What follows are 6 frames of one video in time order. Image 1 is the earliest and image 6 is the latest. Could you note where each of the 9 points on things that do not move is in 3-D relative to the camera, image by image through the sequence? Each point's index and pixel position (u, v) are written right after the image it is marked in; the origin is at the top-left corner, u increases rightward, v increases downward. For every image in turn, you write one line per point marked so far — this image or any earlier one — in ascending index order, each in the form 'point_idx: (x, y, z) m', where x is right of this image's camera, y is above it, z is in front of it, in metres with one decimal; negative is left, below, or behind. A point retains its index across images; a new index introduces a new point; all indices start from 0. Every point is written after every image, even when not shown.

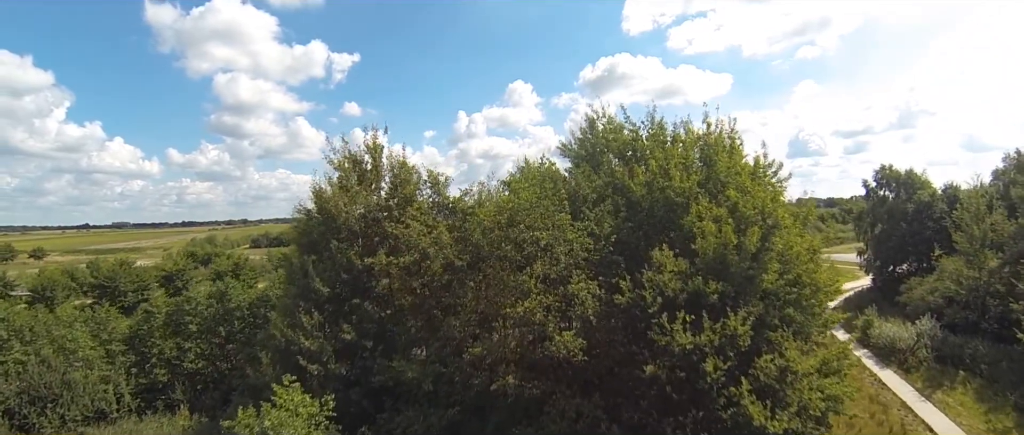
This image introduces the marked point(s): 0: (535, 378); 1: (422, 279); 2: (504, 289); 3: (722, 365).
0: (+0.5, -4.0, +13.1) m
1: (-2.5, -1.7, +14.3) m
2: (-0.2, -1.8, +13.1) m
3: (+4.4, -3.2, +11.2) m
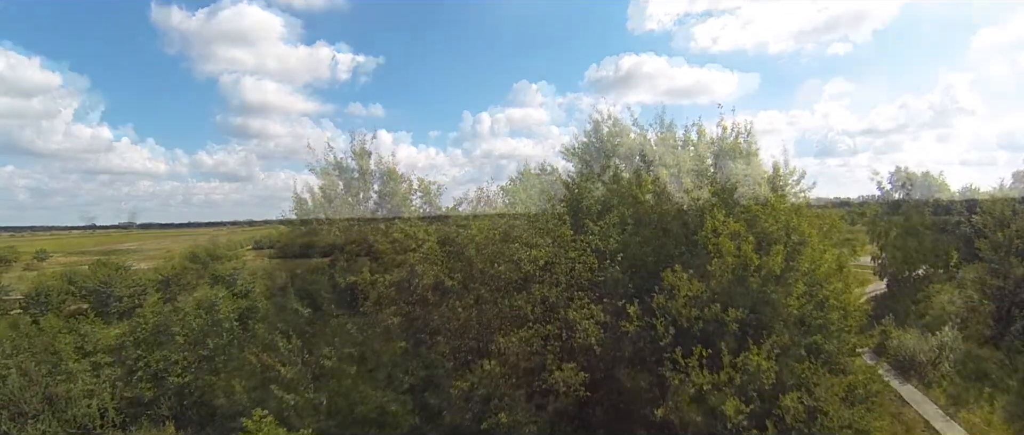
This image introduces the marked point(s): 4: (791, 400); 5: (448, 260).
0: (+0.6, -4.3, +12.0) m
1: (-2.5, -2.0, +13.4) m
2: (-0.2, -2.1, +12.1) m
3: (+4.3, -3.5, +10.0) m
4: (+5.3, -3.4, +10.1) m
5: (-1.5, -1.0, +13.0) m
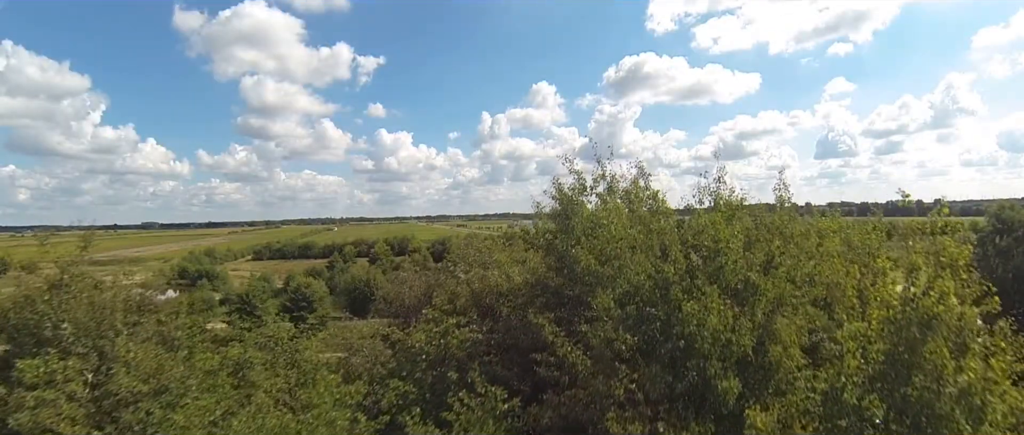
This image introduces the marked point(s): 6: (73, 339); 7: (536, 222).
0: (+1.3, -4.4, +12.7) m
1: (-1.7, -2.1, +14.1) m
2: (+0.5, -2.2, +12.8) m
3: (+5.0, -3.6, +10.6) m
4: (+6.0, -3.5, +10.7) m
5: (-0.7, -1.1, +13.7) m
6: (-11.4, -3.2, +13.7) m
7: (+0.9, -0.4, +20.1) m
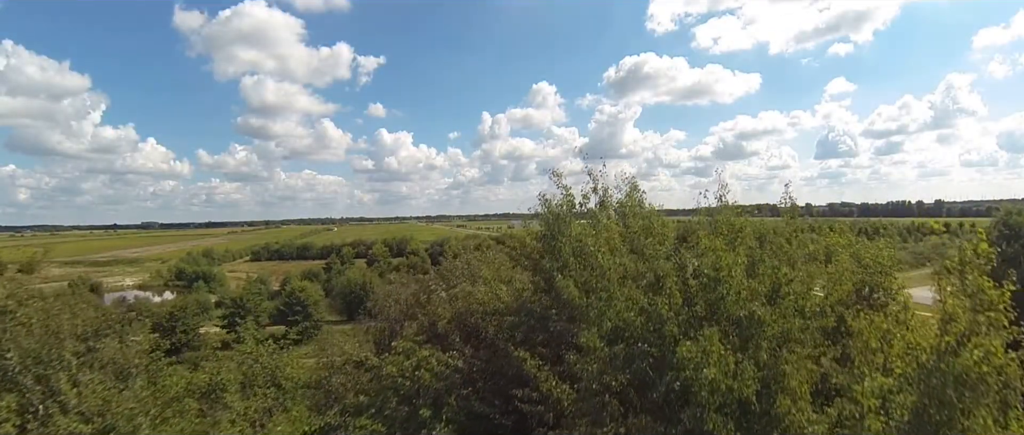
0: (+1.0, -4.8, +11.9) m
1: (-2.0, -2.5, +13.2) m
2: (+0.2, -2.6, +11.9) m
3: (+4.7, -4.0, +9.8) m
4: (+5.7, -3.9, +9.9) m
5: (-1.1, -1.5, +12.9) m
6: (-11.7, -3.6, +12.9) m
7: (+0.6, -0.8, +19.3) m
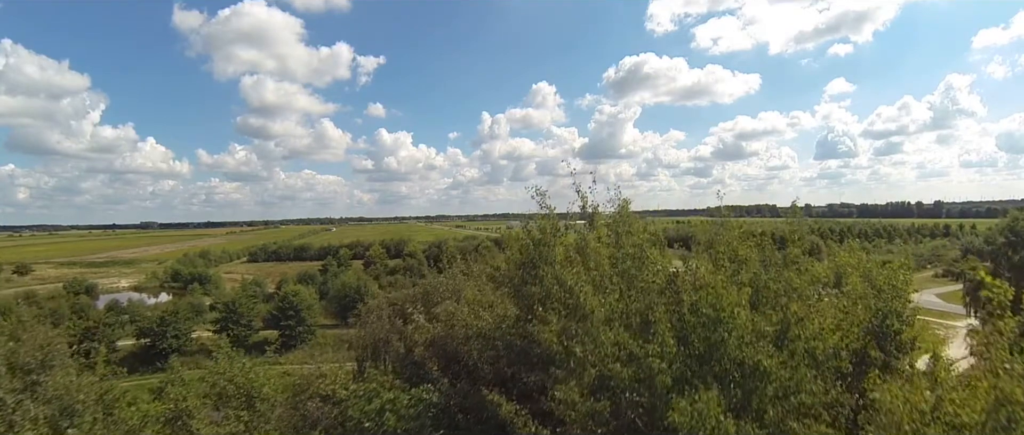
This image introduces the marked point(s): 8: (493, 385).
0: (+0.6, -5.2, +10.9) m
1: (-2.4, -2.9, +12.3) m
2: (-0.2, -3.0, +11.0) m
3: (+4.3, -4.4, +8.9) m
4: (+5.3, -4.3, +9.0) m
5: (-1.4, -1.9, +11.9) m
6: (-12.1, -4.0, +11.9) m
7: (+0.2, -1.2, +18.4) m
8: (-0.7, -5.3, +16.3) m
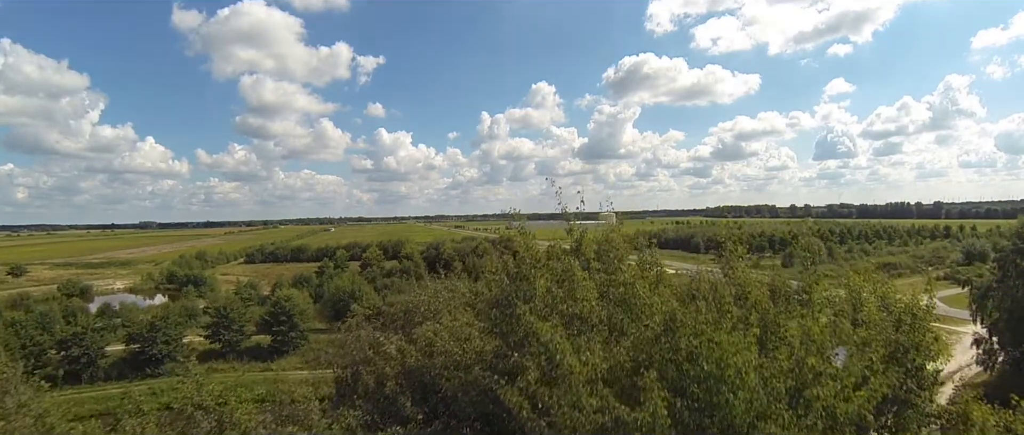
0: (+0.3, -5.6, +9.9) m
1: (-2.7, -3.3, +11.3) m
2: (-0.5, -3.4, +9.9) m
3: (+4.0, -4.8, +7.8) m
4: (+5.0, -4.7, +7.9) m
5: (-1.8, -2.3, +10.9) m
6: (-12.4, -4.4, +10.8) m
7: (-0.2, -1.6, +17.3) m
8: (-1.0, -5.7, +15.2) m
